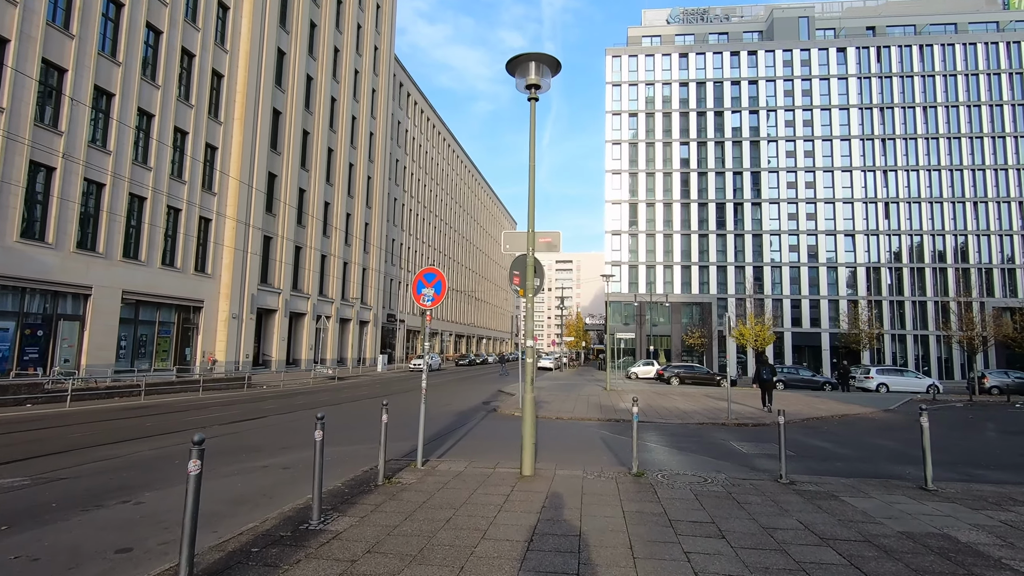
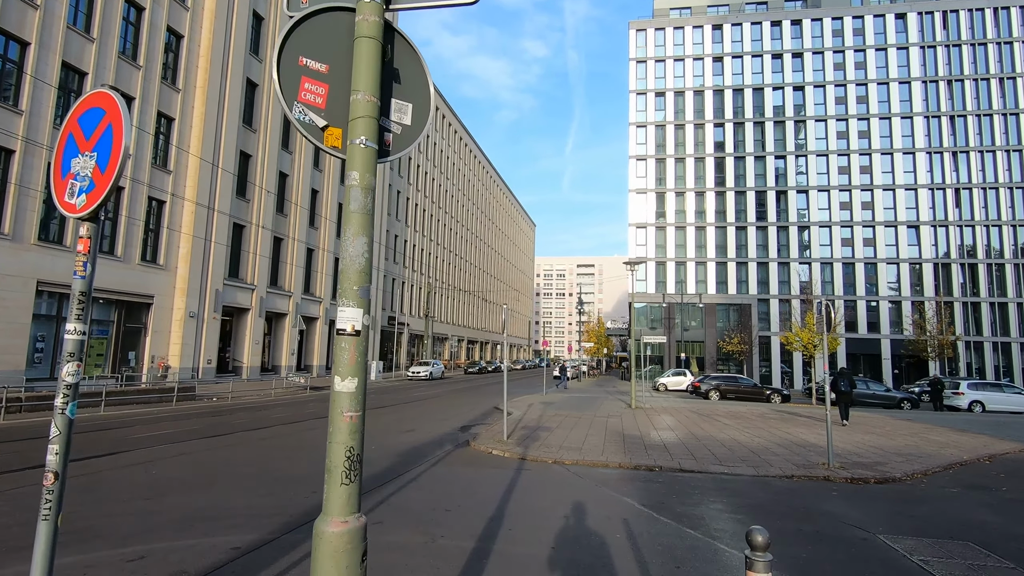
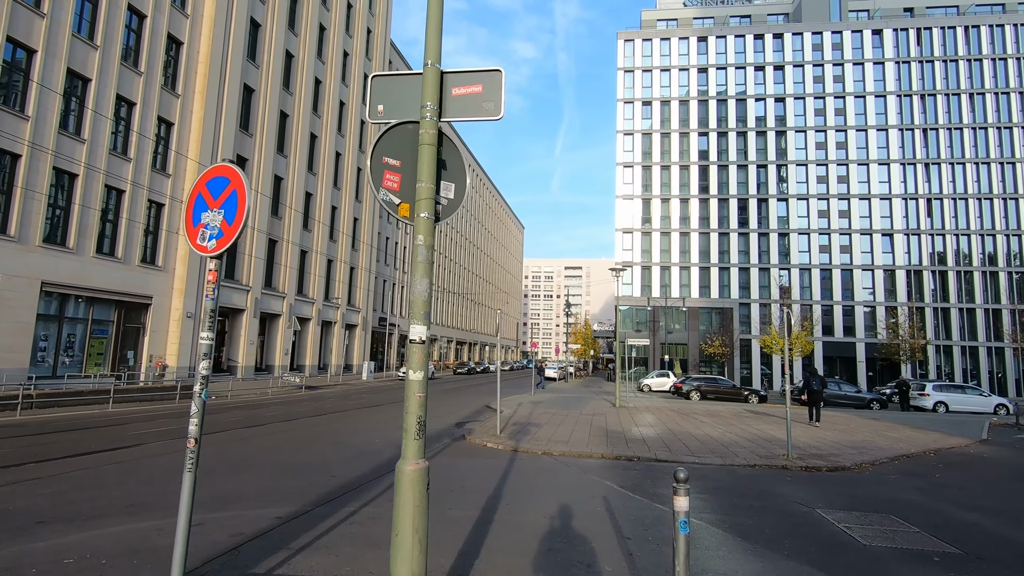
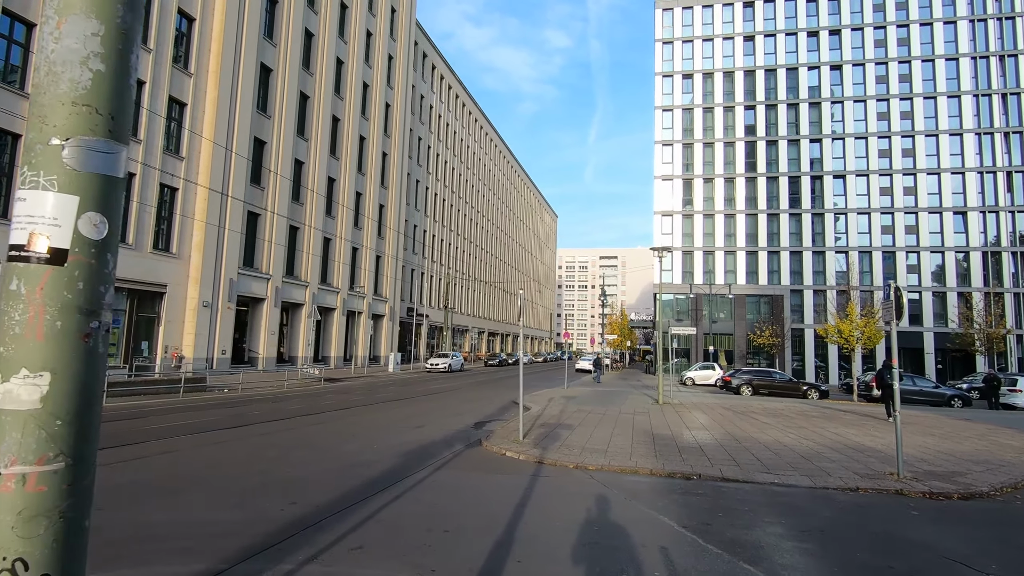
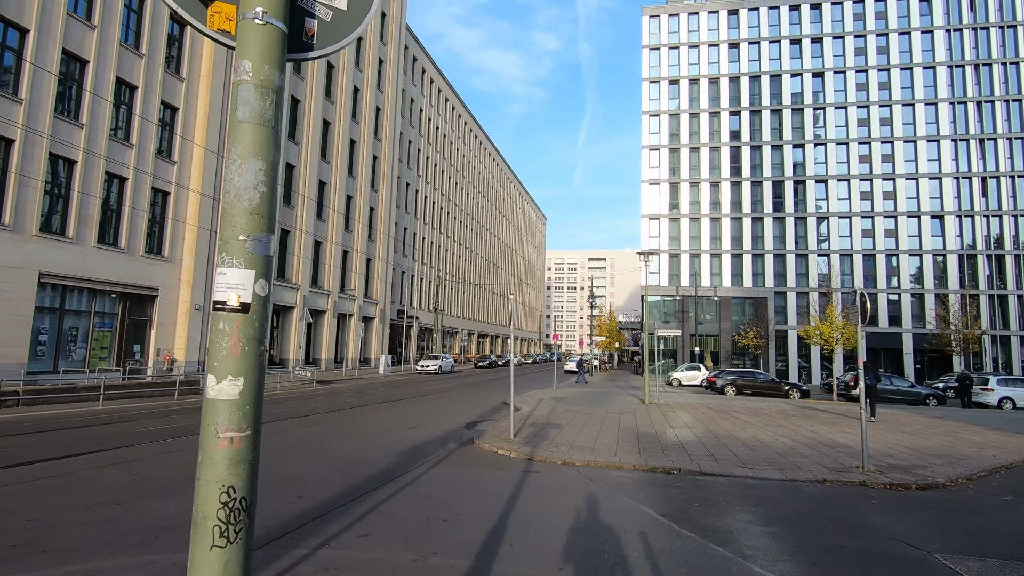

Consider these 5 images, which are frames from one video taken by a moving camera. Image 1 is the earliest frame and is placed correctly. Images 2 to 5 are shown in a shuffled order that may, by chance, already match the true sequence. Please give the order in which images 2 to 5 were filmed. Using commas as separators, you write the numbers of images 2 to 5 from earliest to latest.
3, 2, 5, 4
